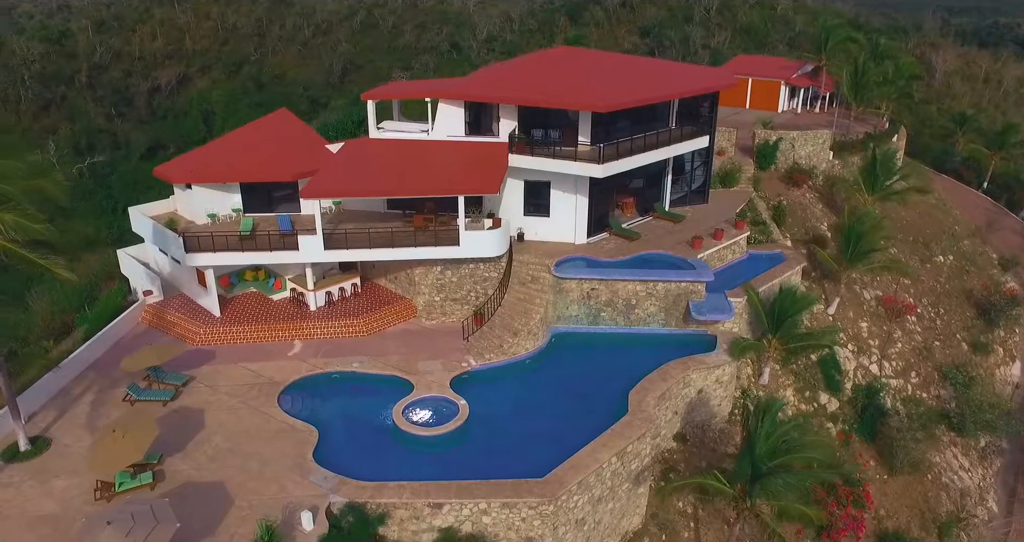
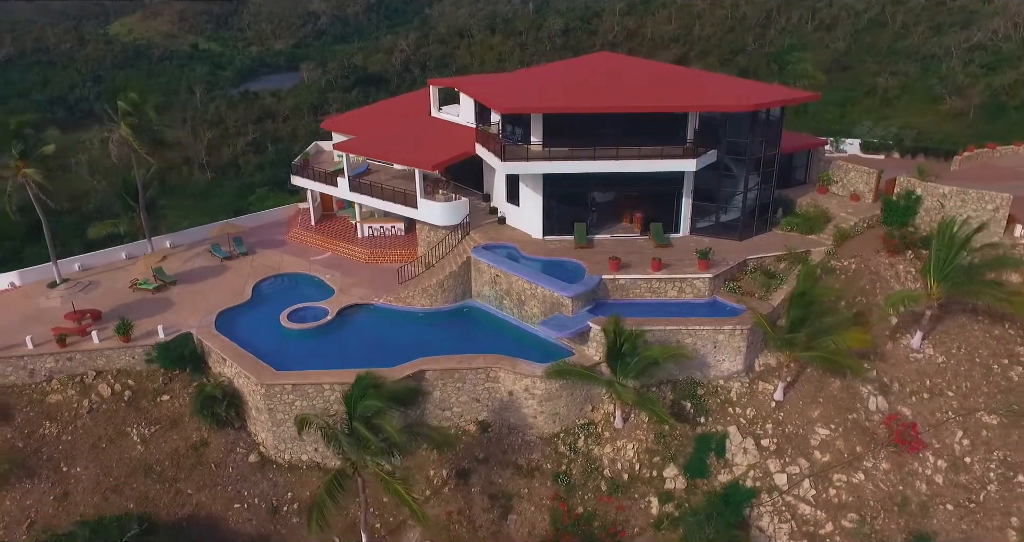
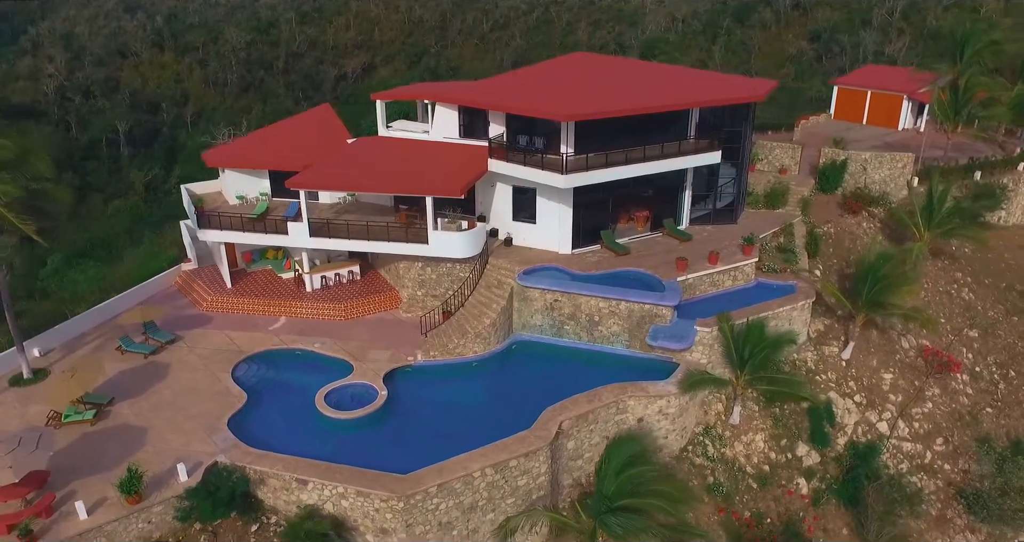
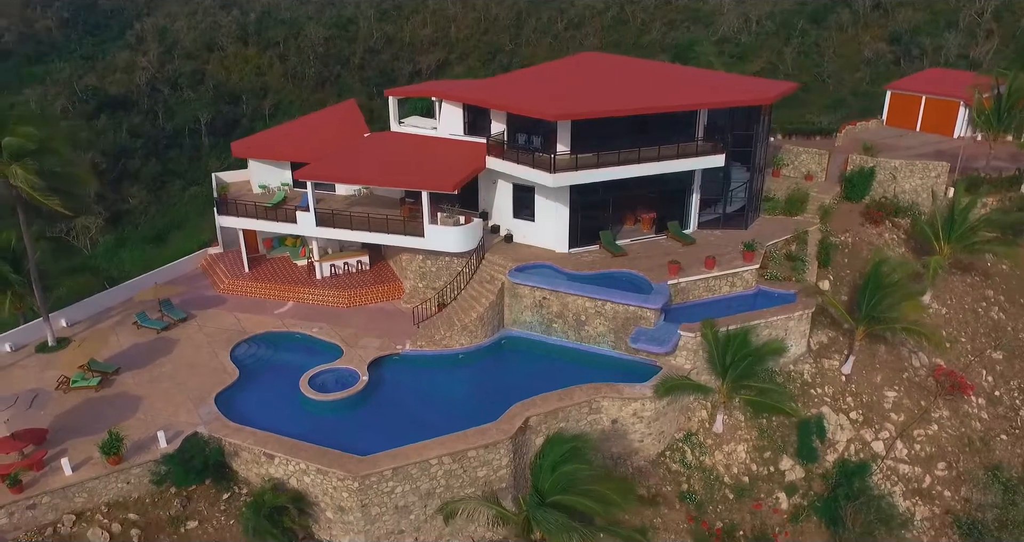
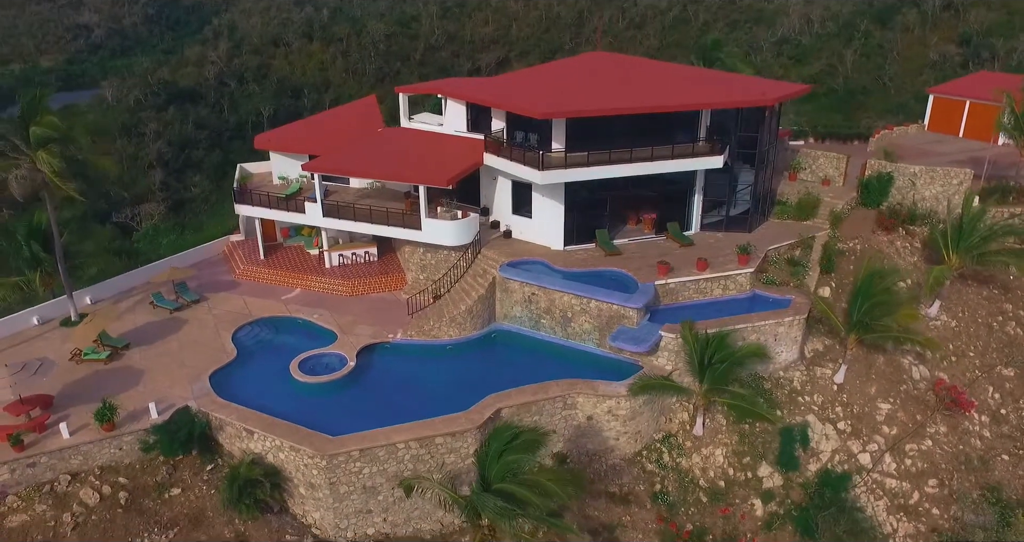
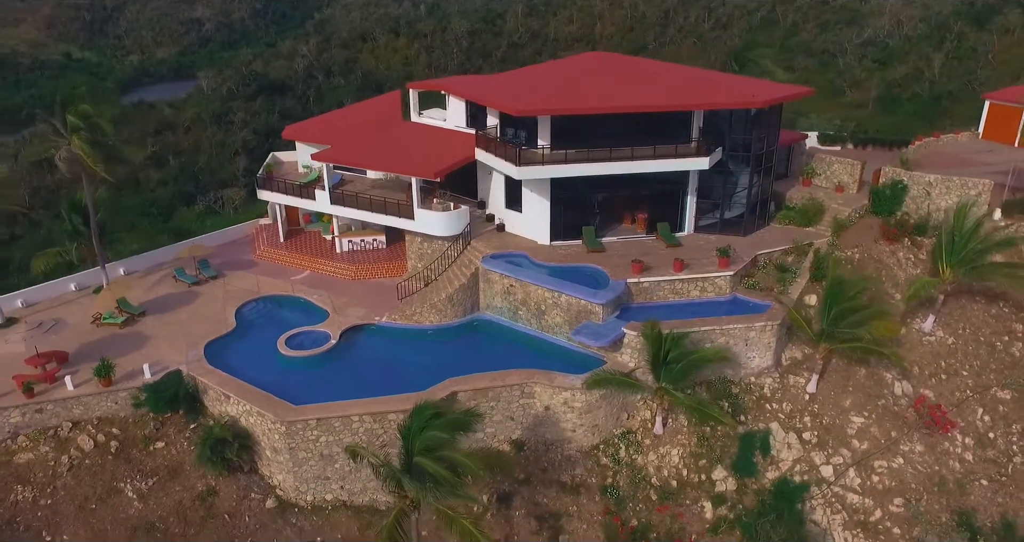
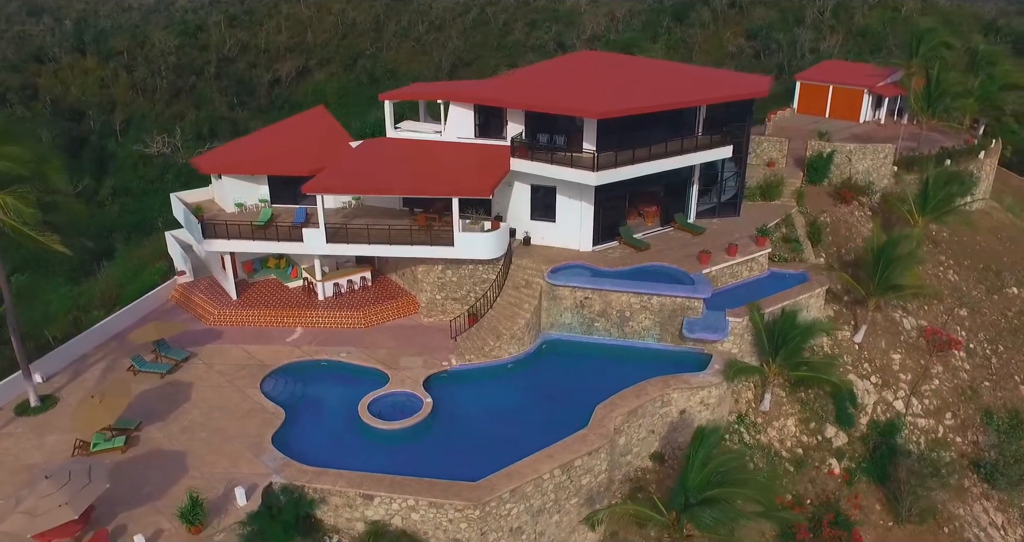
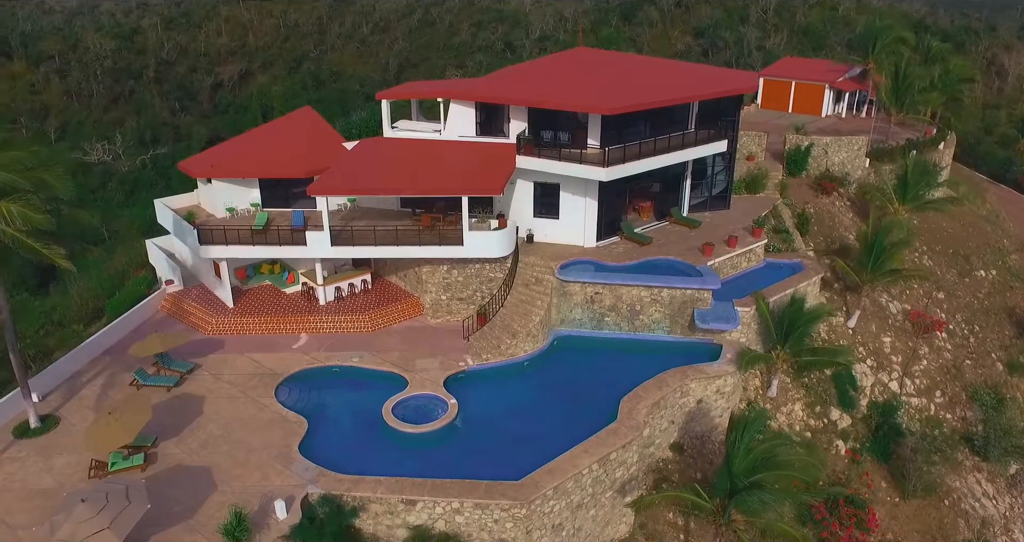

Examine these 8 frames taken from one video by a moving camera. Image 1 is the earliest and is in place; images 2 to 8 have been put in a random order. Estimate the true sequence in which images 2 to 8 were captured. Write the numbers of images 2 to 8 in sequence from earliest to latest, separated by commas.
8, 7, 3, 4, 5, 6, 2
